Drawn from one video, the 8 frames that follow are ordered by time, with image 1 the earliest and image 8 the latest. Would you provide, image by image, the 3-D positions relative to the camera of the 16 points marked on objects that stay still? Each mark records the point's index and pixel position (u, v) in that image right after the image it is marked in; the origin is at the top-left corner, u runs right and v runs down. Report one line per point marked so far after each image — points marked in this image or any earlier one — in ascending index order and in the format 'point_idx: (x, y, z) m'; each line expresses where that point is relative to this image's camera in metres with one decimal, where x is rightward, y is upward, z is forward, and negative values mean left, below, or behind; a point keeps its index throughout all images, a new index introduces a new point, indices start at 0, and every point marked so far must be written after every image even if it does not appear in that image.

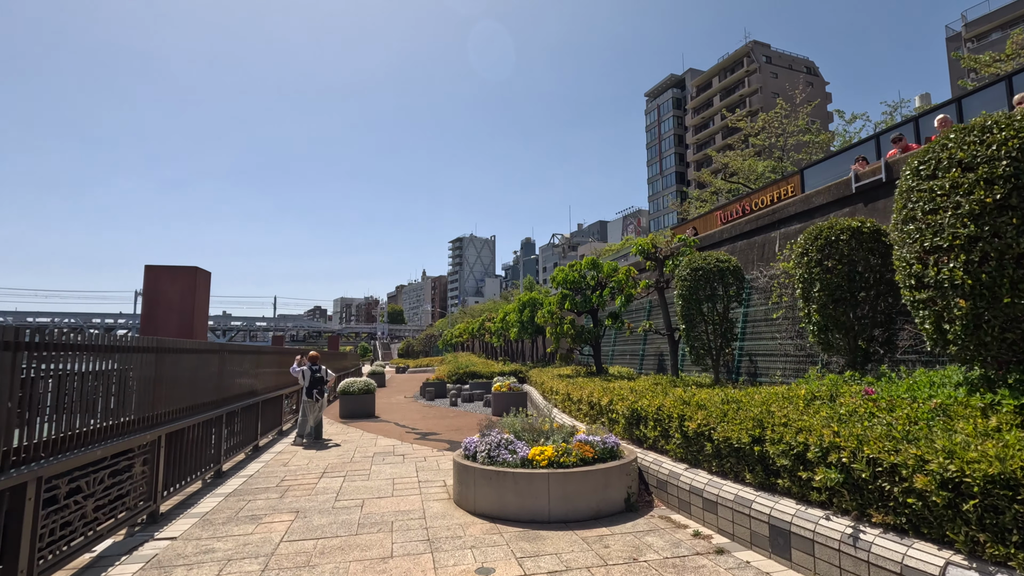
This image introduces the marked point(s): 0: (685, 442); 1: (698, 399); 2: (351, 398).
0: (+1.8, -1.6, +5.5) m
1: (+2.1, -1.2, +5.9) m
2: (-4.2, -2.9, +14.1) m
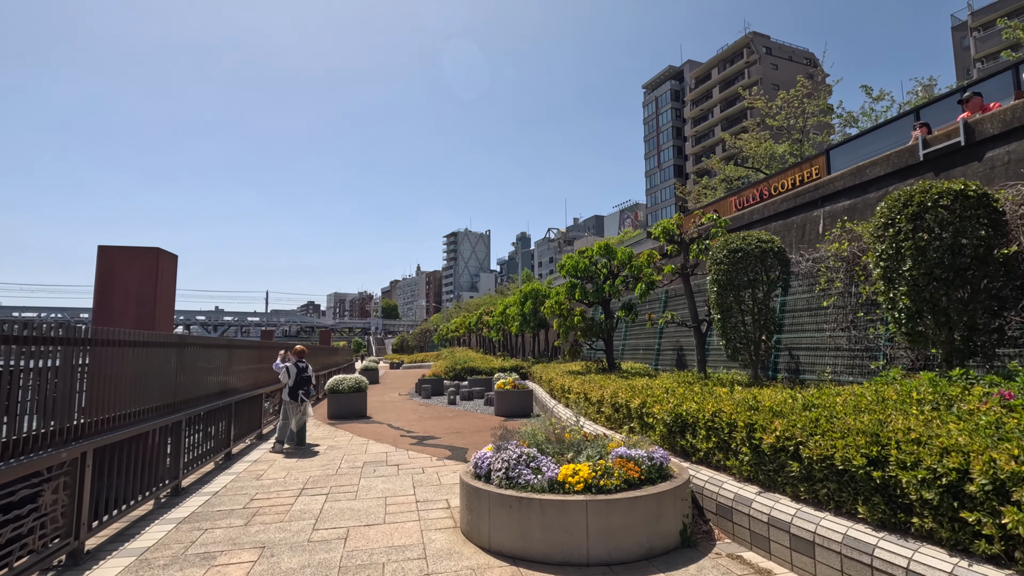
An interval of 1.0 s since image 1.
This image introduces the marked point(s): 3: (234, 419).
0: (+2.0, -1.4, +4.3) m
1: (+2.2, -1.0, +4.8) m
2: (-4.1, -2.6, +12.9) m
3: (-4.7, -2.2, +9.2) m
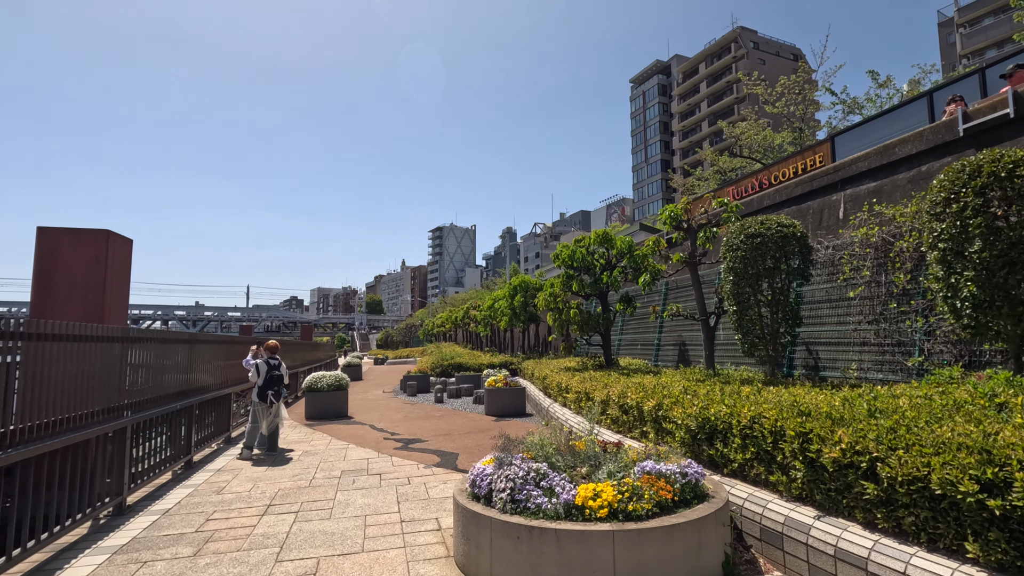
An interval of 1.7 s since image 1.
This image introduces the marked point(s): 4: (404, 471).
0: (+2.0, -1.2, +3.6) m
1: (+2.3, -0.9, +4.1) m
2: (-4.3, -2.4, +12.0) m
3: (-4.8, -2.0, +8.3) m
4: (-1.4, -2.3, +6.7) m
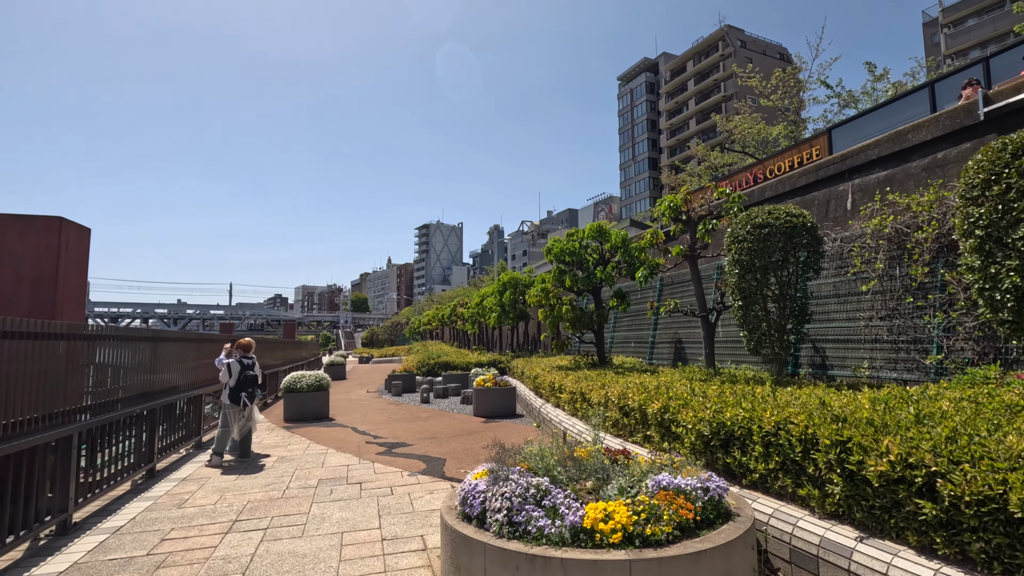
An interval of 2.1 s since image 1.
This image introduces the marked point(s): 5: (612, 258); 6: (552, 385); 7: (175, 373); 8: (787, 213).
0: (+2.0, -1.2, +3.1) m
1: (+2.3, -0.8, +3.6) m
2: (-4.5, -2.3, +11.4) m
3: (-5.0, -1.9, +7.7) m
4: (-1.5, -2.2, +6.2) m
5: (+2.1, +0.6, +11.3) m
6: (+0.7, -1.7, +9.6) m
7: (-5.2, -1.3, +8.3) m
8: (+3.5, +1.0, +6.9) m
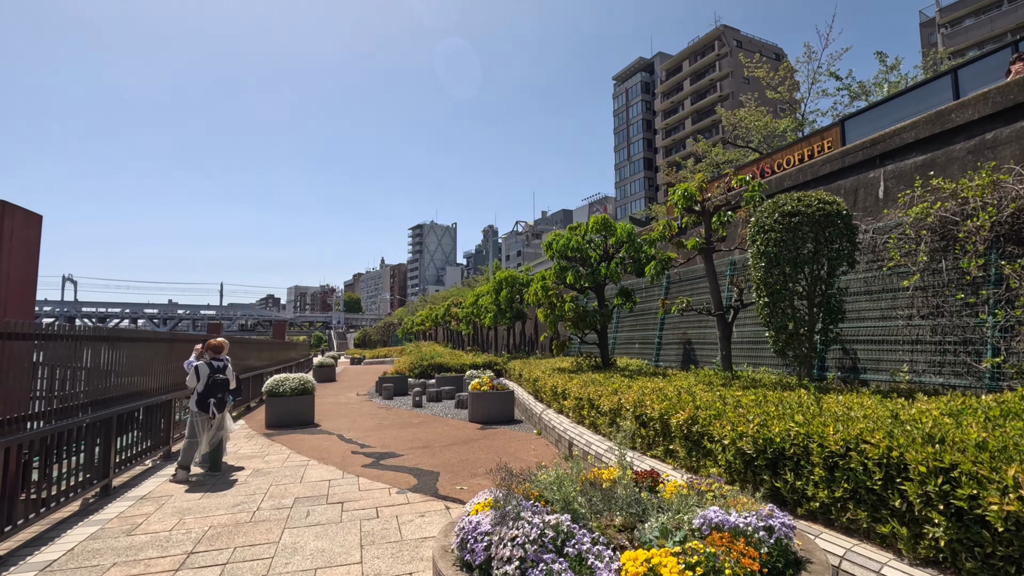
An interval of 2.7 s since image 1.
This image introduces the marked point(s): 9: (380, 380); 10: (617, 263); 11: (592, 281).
0: (+2.0, -1.1, +2.4) m
1: (+2.3, -0.8, +2.9) m
2: (-4.5, -2.2, +10.6) m
3: (-5.0, -1.9, +6.9) m
4: (-1.4, -2.1, +5.5) m
5: (+2.1, +0.7, +10.6) m
6: (+0.7, -1.7, +8.9) m
7: (-5.2, -1.2, +7.5) m
8: (+3.5, +1.0, +6.2) m
9: (-4.0, -2.8, +16.2) m
10: (+2.0, +0.5, +10.3) m
11: (+1.6, +0.1, +10.4) m
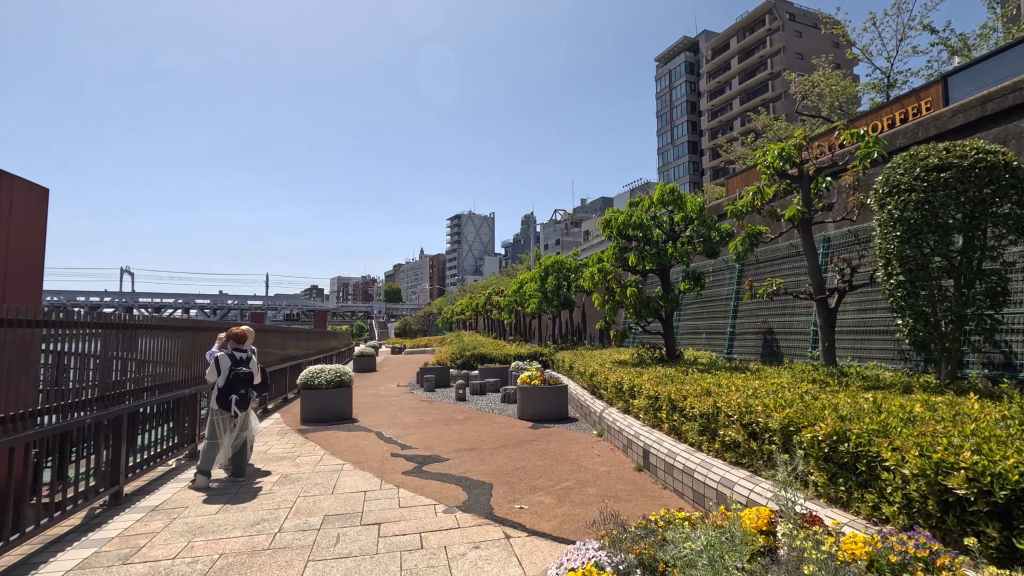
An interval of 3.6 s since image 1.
0: (+2.4, -1.0, +1.2) m
1: (+2.7, -0.6, +1.7) m
2: (-3.6, -2.0, +9.9) m
3: (-4.3, -1.7, +6.2) m
4: (-0.8, -1.9, +4.5) m
5: (+3.0, +1.0, +9.3) m
6: (+1.5, -1.4, +7.8) m
7: (-4.4, -1.0, +6.8) m
8: (+4.2, +1.2, +4.9) m
9: (-2.6, -2.4, +15.4) m
10: (+2.9, +0.8, +9.1) m
11: (+2.5, +0.4, +9.2) m
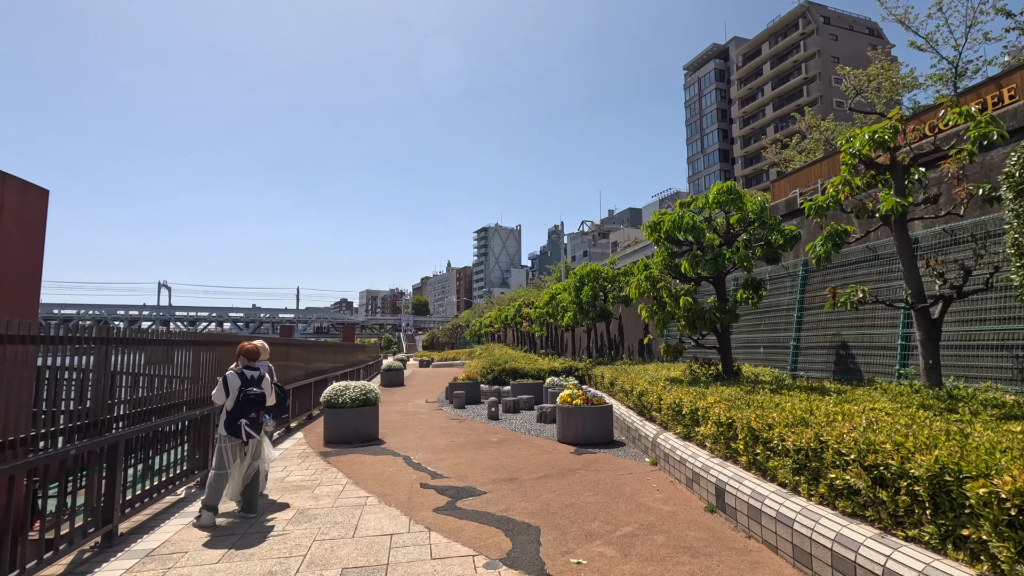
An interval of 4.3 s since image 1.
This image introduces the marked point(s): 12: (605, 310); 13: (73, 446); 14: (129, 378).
0: (+2.6, -0.9, +0.3) m
1: (+3.0, -0.6, +0.8) m
2: (-2.9, -2.1, +9.2) m
3: (-3.8, -1.8, +5.6) m
4: (-0.4, -2.0, +3.7) m
5: (+3.6, +0.8, +8.4) m
6: (+2.1, -1.5, +6.9) m
7: (-3.9, -1.1, +6.2) m
8: (+4.5, +1.2, +3.9) m
9: (-1.7, -2.7, +14.7) m
10: (+3.5, +0.6, +8.2) m
11: (+3.1, +0.3, +8.3) m
12: (+2.7, -0.6, +15.4) m
13: (-3.6, -1.3, +4.1) m
14: (-3.8, -0.9, +5.2) m
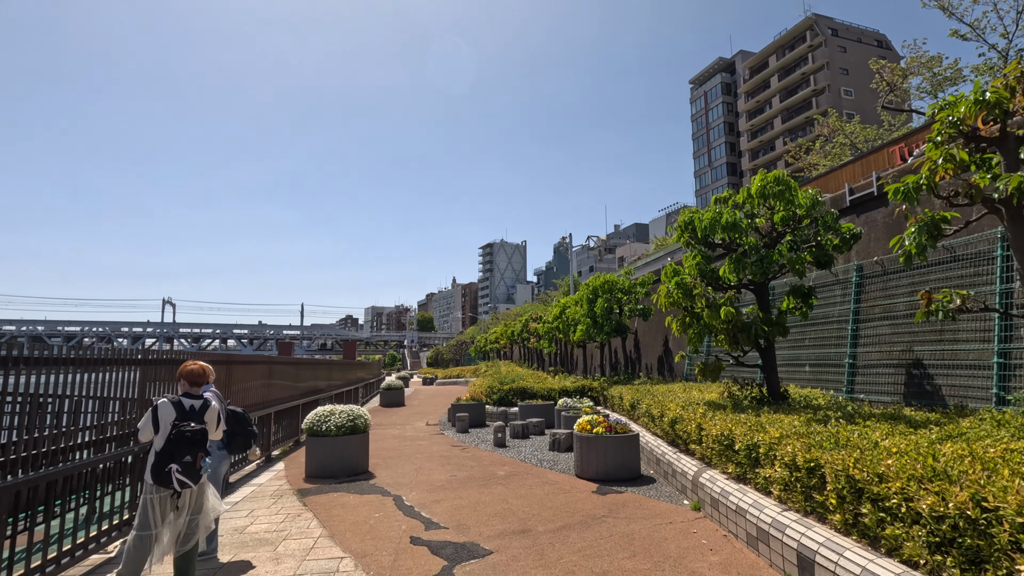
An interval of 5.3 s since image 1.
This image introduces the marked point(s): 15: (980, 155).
0: (+2.7, -0.8, -0.9) m
1: (+3.0, -0.5, -0.5) m
2: (-2.8, -2.3, +8.0) m
3: (-3.7, -1.8, +4.4) m
4: (-0.3, -2.0, +2.5) m
5: (+3.8, +0.7, +7.2) m
6: (+2.2, -1.6, +5.6) m
7: (-3.8, -1.2, +5.1) m
8: (+4.6, +1.2, +2.7) m
9: (-1.5, -3.0, +13.5) m
10: (+3.7, +0.5, +7.0) m
11: (+3.2, +0.2, +7.1) m
12: (+2.9, -0.9, +14.2) m
13: (-3.5, -1.3, +3.0) m
14: (-3.7, -0.9, +4.0) m
15: (+4.1, +1.3, +4.6) m
